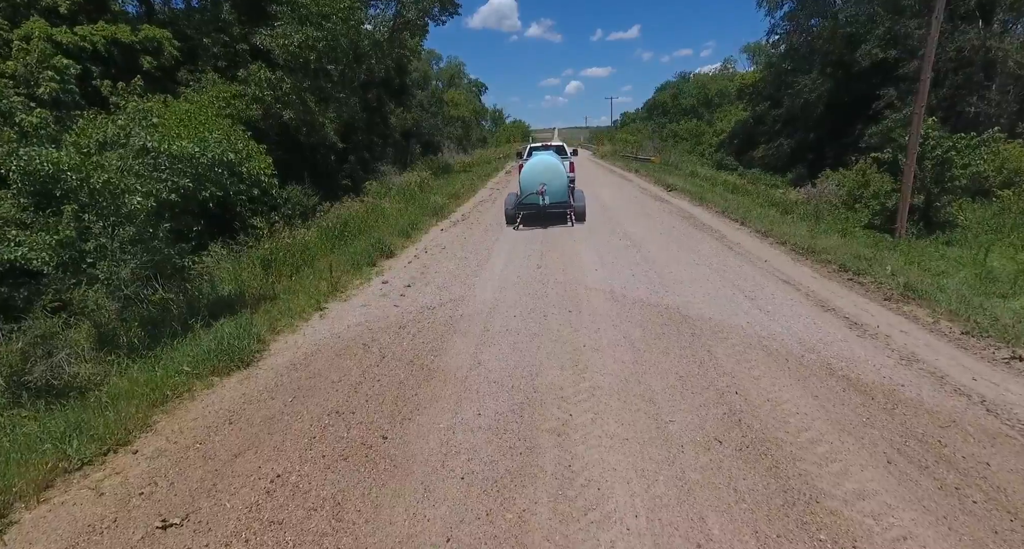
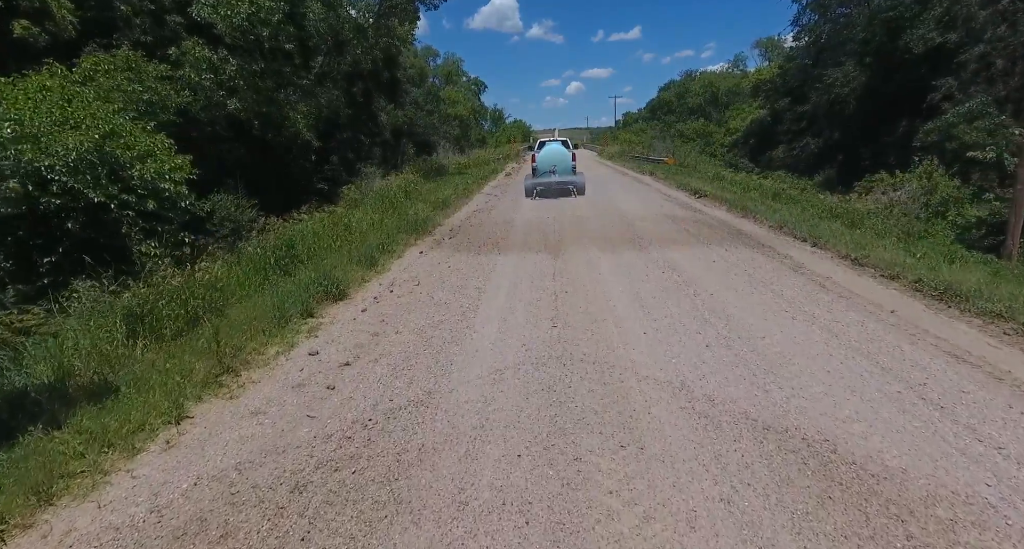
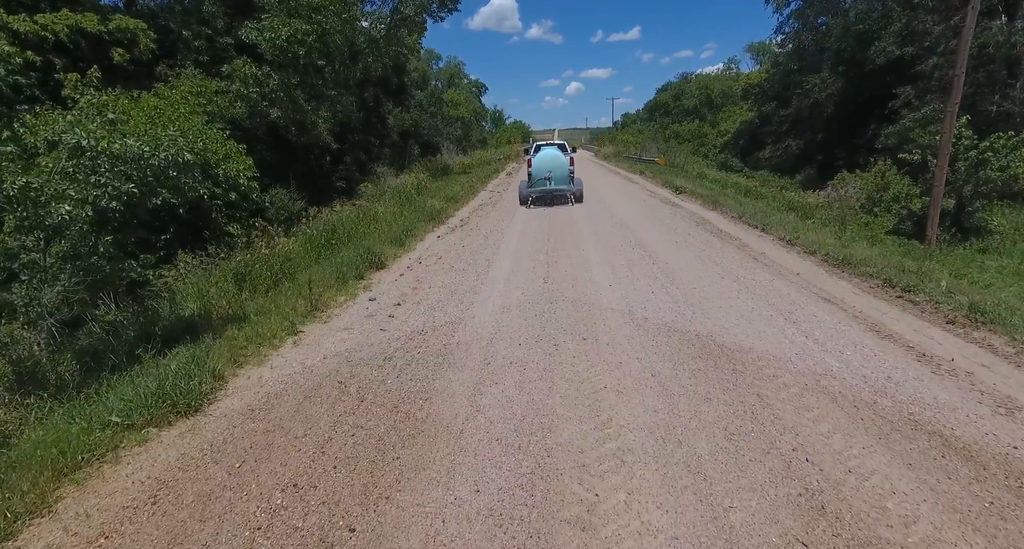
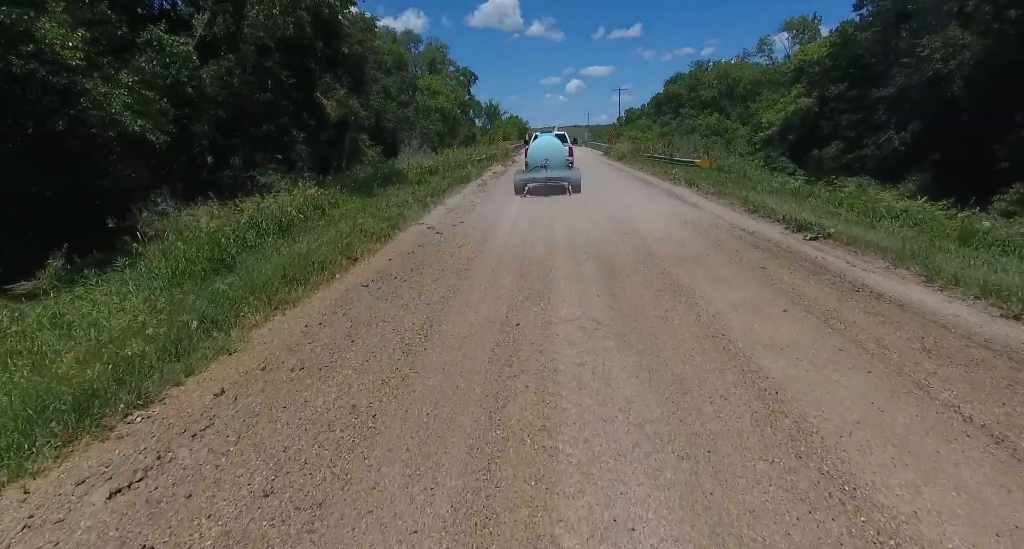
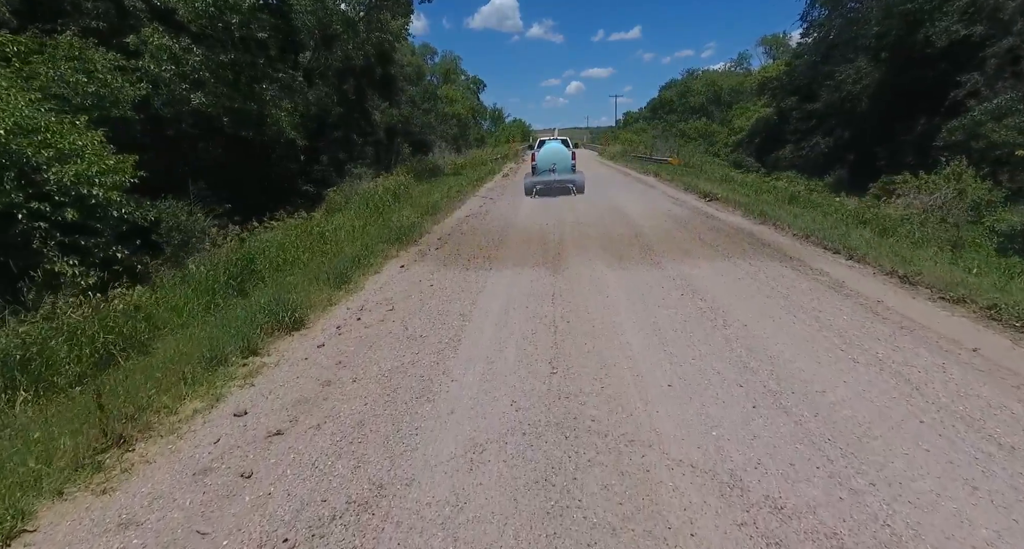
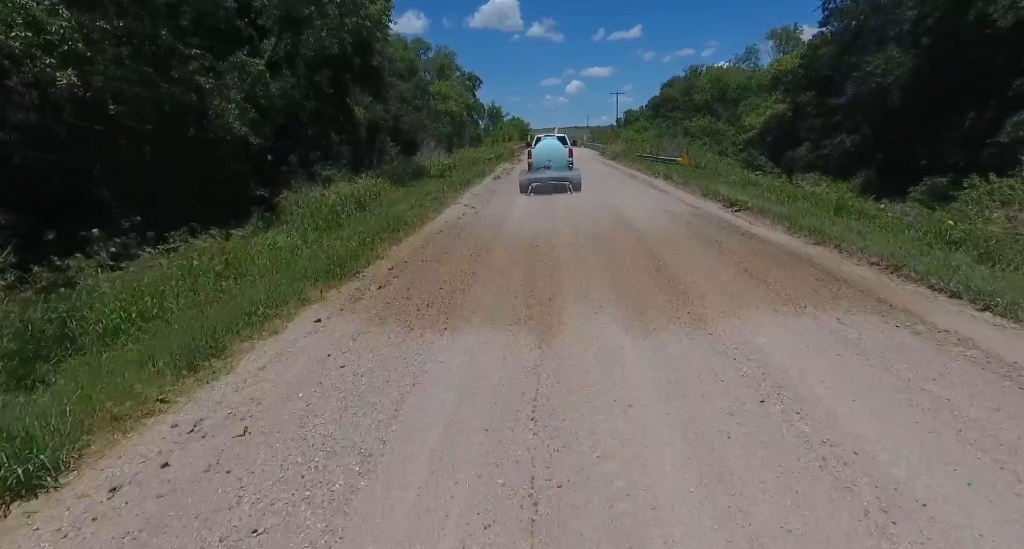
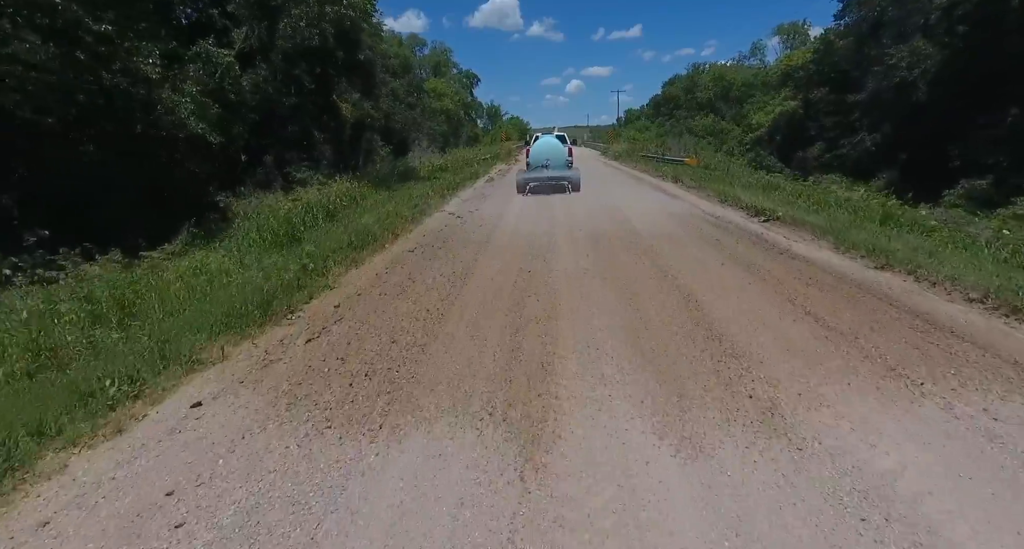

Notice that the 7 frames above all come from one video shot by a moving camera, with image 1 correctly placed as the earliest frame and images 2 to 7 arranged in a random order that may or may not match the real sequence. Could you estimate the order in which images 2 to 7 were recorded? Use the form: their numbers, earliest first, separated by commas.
3, 2, 5, 6, 7, 4
